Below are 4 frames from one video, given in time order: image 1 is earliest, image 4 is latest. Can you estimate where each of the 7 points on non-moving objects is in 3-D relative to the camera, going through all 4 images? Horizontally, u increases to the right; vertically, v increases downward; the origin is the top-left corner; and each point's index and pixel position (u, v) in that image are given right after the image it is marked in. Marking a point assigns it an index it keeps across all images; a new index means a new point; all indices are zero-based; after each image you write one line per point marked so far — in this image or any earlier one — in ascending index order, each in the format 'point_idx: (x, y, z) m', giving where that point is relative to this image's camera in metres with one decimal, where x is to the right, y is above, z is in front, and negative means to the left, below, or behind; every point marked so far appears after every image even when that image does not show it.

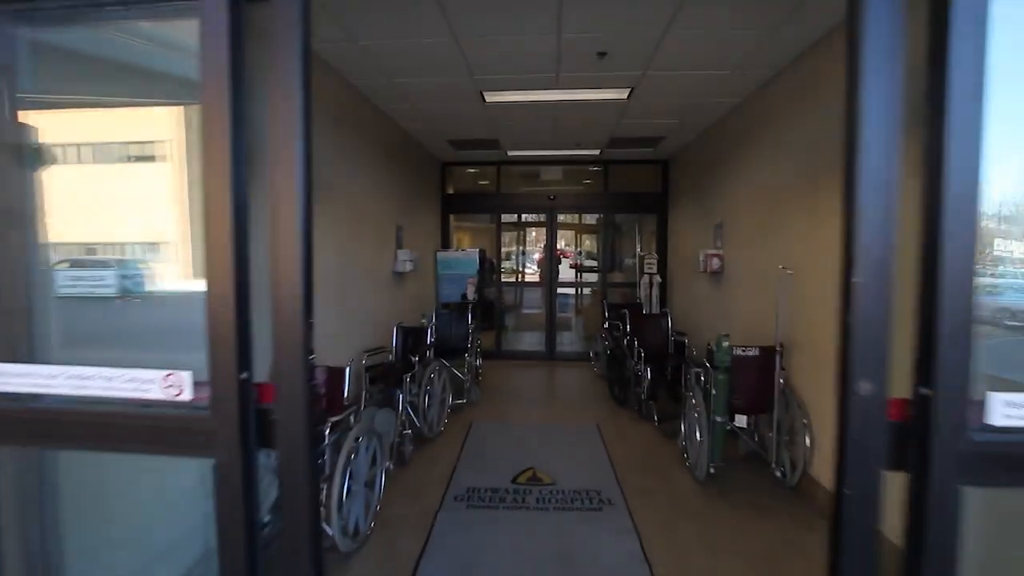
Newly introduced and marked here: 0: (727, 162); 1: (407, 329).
0: (+2.2, +1.3, +5.0) m
1: (-0.9, -0.4, +4.5) m
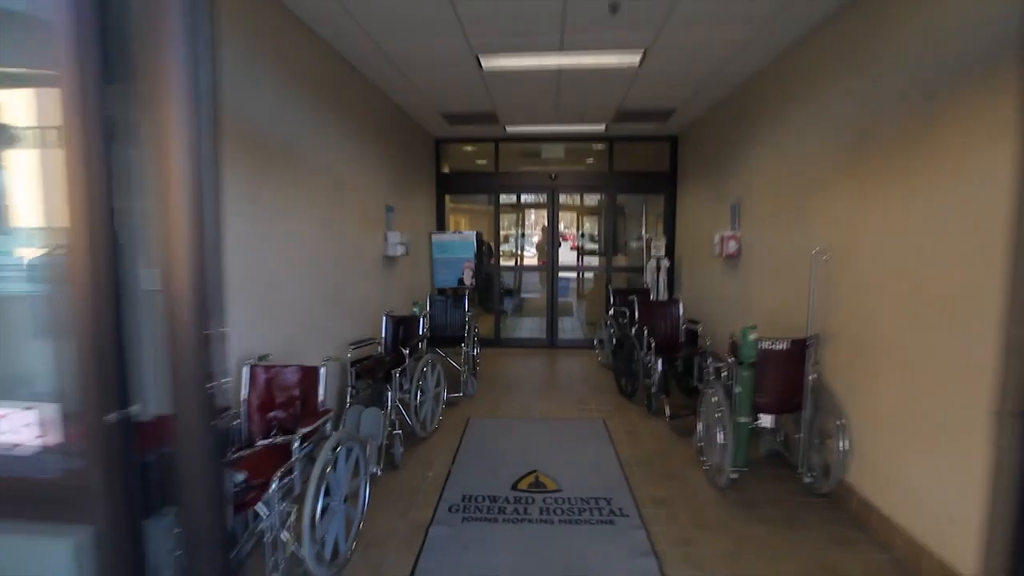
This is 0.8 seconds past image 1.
0: (+2.1, +1.4, +4.6) m
1: (-0.9, -0.3, +4.1) m
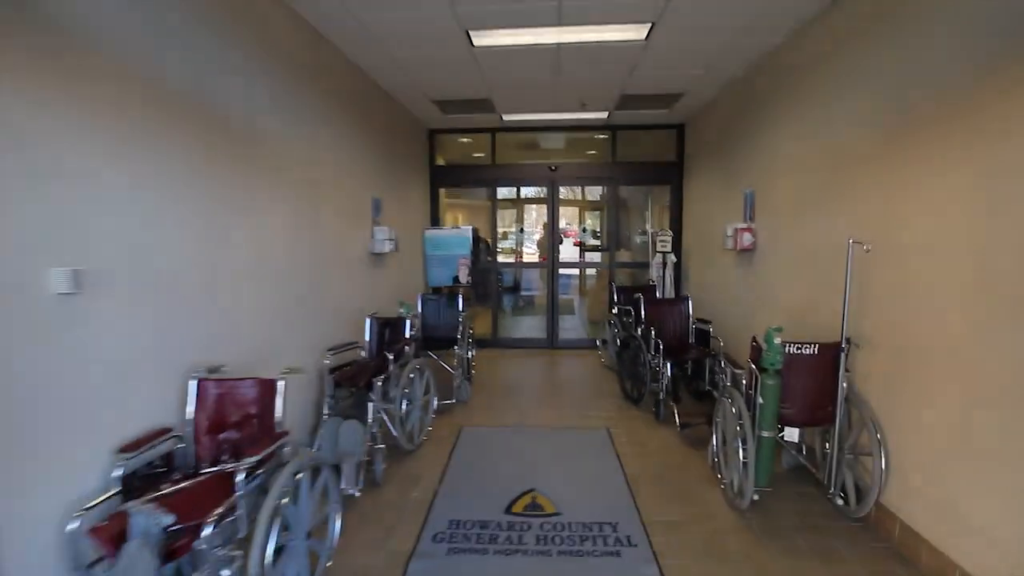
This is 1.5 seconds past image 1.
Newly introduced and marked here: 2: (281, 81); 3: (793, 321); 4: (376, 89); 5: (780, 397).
0: (+2.1, +1.4, +4.2) m
1: (-1.0, -0.2, +3.8) m
2: (-1.5, +1.3, +3.1) m
3: (+2.0, -0.2, +3.5) m
4: (-1.3, +2.0, +4.9) m
5: (+1.4, -0.6, +2.7) m
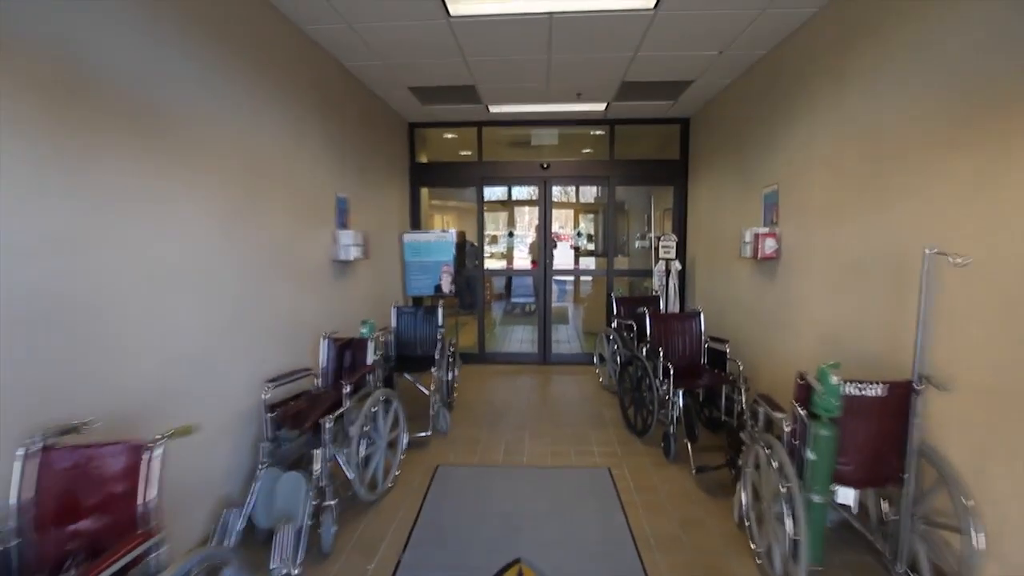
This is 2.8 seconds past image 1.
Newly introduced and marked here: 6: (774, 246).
0: (+2.0, +1.3, +3.6) m
1: (-1.1, -0.3, +3.2) m
2: (-1.6, +1.2, +2.5) m
3: (+1.9, -0.3, +3.0) m
4: (-1.4, +1.9, +4.3) m
5: (+1.4, -0.7, +2.1) m
6: (+1.9, +0.3, +3.6) m
